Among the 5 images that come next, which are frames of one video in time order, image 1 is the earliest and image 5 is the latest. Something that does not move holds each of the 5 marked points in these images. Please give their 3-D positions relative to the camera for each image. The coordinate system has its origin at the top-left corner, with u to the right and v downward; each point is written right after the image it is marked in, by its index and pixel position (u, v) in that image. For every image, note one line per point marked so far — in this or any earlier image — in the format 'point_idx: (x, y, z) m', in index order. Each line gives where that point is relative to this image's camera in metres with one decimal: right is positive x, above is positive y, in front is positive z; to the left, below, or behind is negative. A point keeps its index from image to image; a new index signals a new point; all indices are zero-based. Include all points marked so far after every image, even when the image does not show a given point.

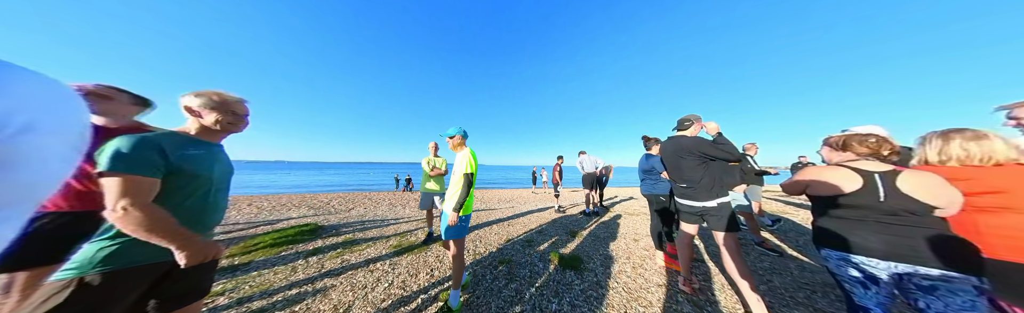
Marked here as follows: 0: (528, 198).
0: (+1.5, -4.1, +14.7) m
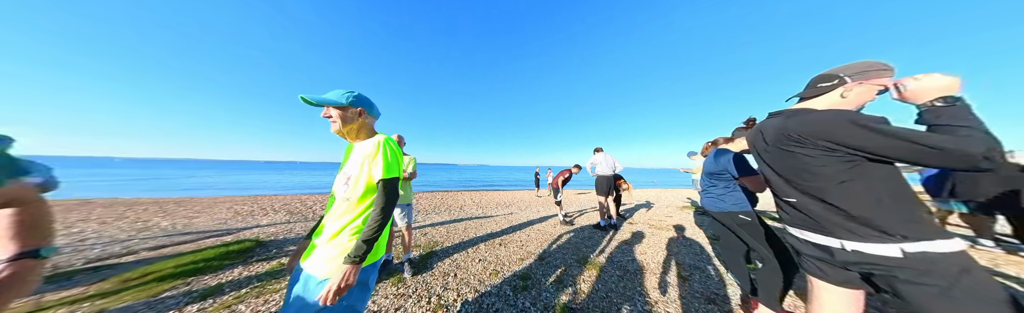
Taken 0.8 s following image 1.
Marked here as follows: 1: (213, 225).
0: (+1.5, -4.1, +13.3) m
1: (-15.3, -3.7, +7.8) m
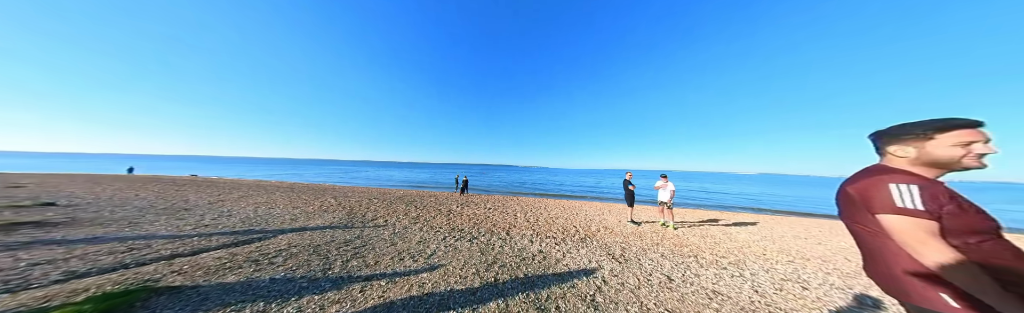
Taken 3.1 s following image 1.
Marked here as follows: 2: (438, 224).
0: (+5.4, -3.9, +7.2) m
1: (-12.3, -3.6, +8.2) m
2: (-4.4, -4.0, +8.8) m
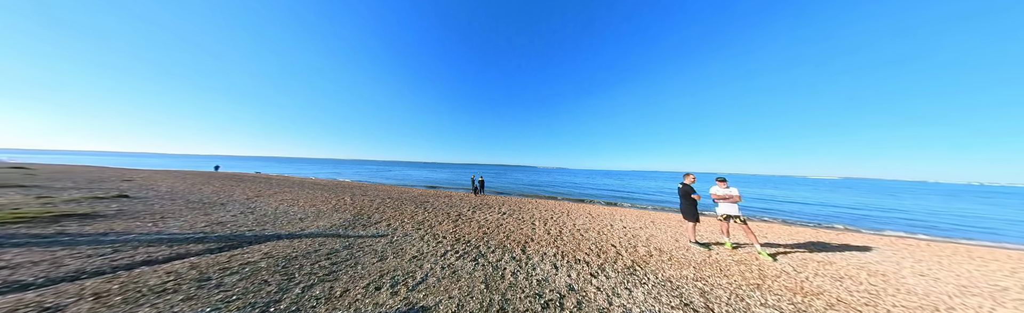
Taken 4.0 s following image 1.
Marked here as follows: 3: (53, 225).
0: (+6.0, -3.7, +4.8) m
1: (-11.5, -3.5, +7.9) m
2: (-3.6, -3.8, +7.6) m
3: (-17.5, -2.6, +5.7) m
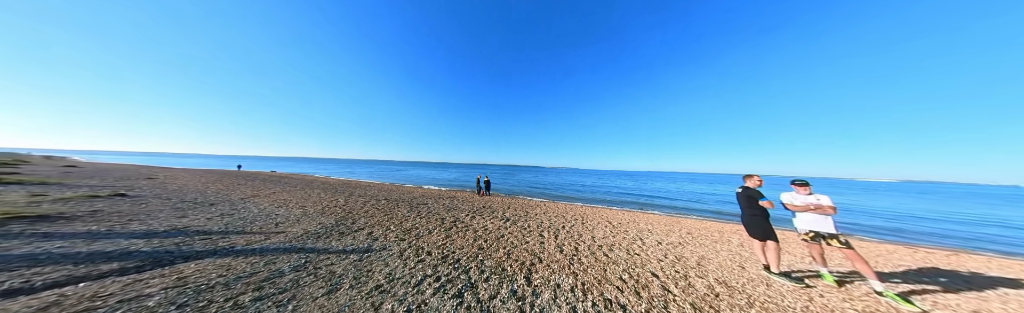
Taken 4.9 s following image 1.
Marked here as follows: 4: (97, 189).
0: (+5.9, -3.5, +2.9) m
1: (-11.4, -3.3, +6.9) m
2: (-3.4, -3.6, +6.2) m
3: (-17.4, -2.4, +5.0) m
4: (-32.6, -2.5, +11.8) m
